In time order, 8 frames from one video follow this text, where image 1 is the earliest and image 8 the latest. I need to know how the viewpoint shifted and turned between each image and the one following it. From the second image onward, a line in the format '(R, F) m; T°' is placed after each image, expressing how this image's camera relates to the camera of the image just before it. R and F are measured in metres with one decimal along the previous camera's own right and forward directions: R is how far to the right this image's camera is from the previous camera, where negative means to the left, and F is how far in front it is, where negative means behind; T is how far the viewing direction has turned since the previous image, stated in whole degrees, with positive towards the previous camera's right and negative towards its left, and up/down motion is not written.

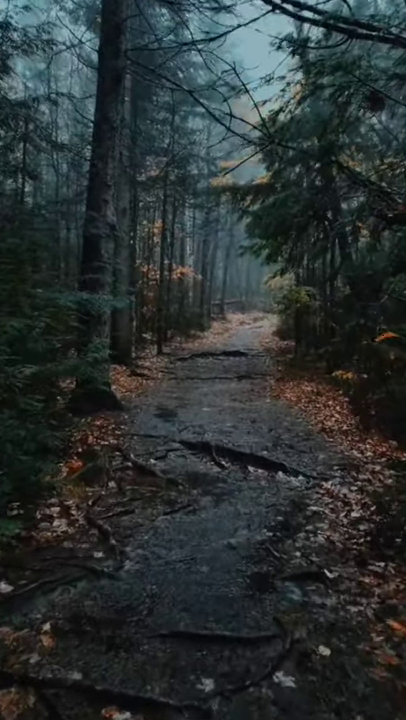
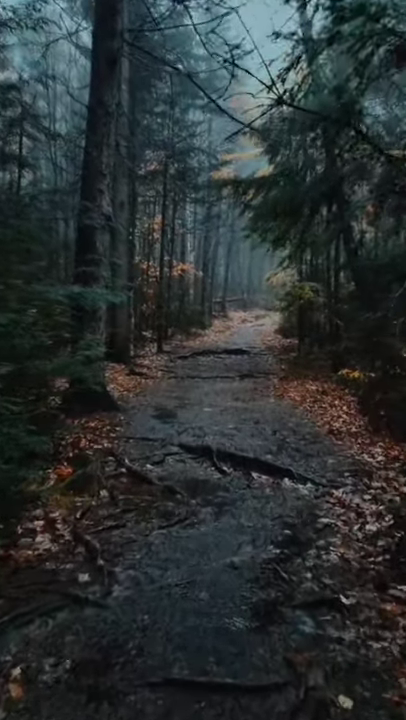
(0.0, +0.4) m; 0°
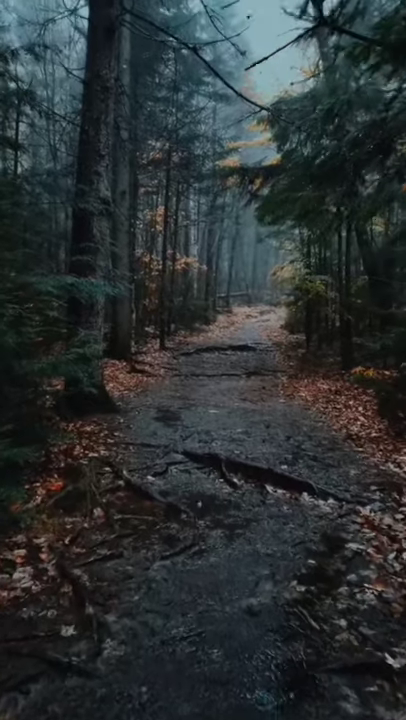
(-0.1, +0.6) m; 0°
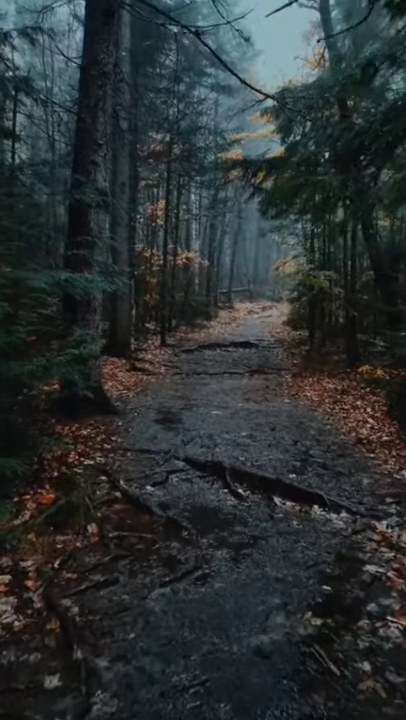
(0.0, +0.4) m; 0°
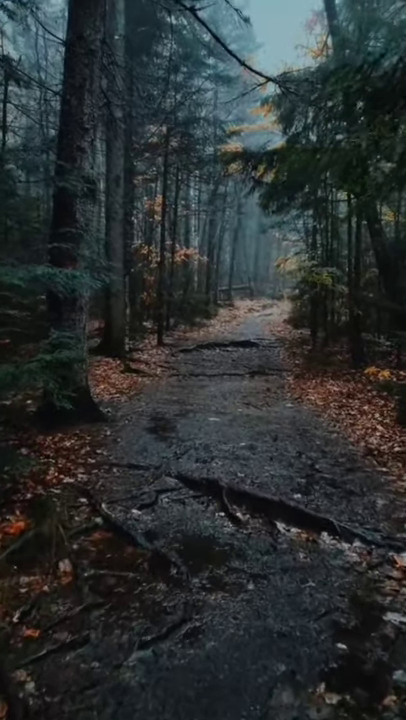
(+0.1, +0.6) m; 0°
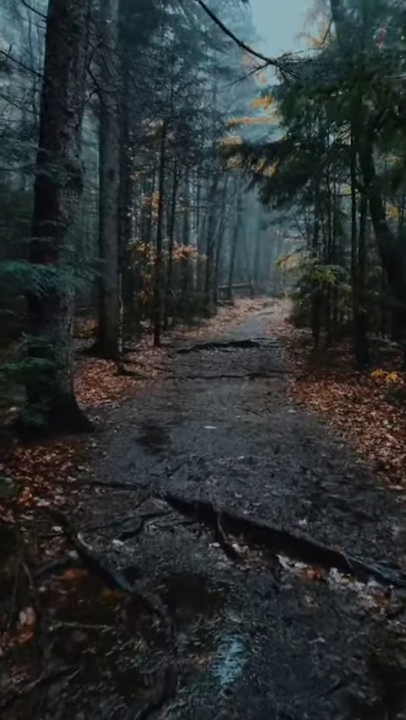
(+0.1, +0.5) m; 0°
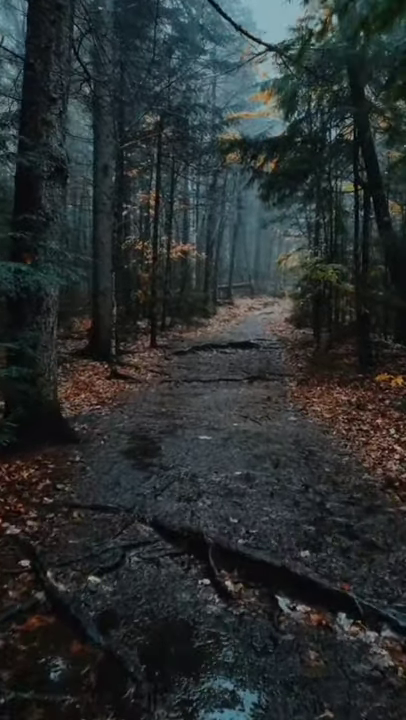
(+0.1, +0.5) m; 0°
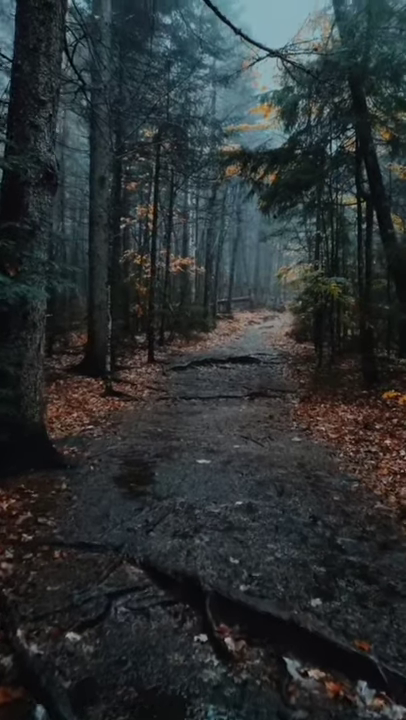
(0.0, +0.4) m; 0°
